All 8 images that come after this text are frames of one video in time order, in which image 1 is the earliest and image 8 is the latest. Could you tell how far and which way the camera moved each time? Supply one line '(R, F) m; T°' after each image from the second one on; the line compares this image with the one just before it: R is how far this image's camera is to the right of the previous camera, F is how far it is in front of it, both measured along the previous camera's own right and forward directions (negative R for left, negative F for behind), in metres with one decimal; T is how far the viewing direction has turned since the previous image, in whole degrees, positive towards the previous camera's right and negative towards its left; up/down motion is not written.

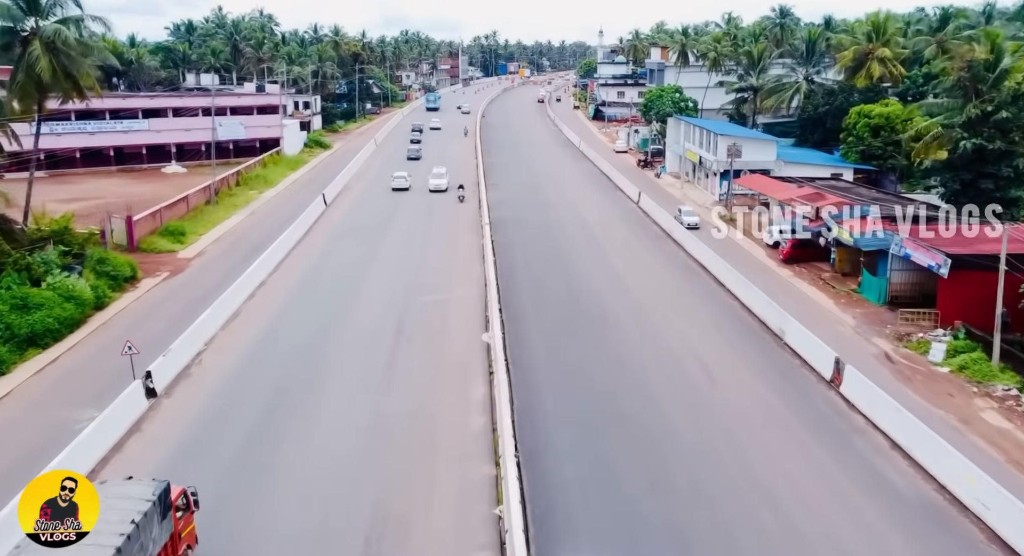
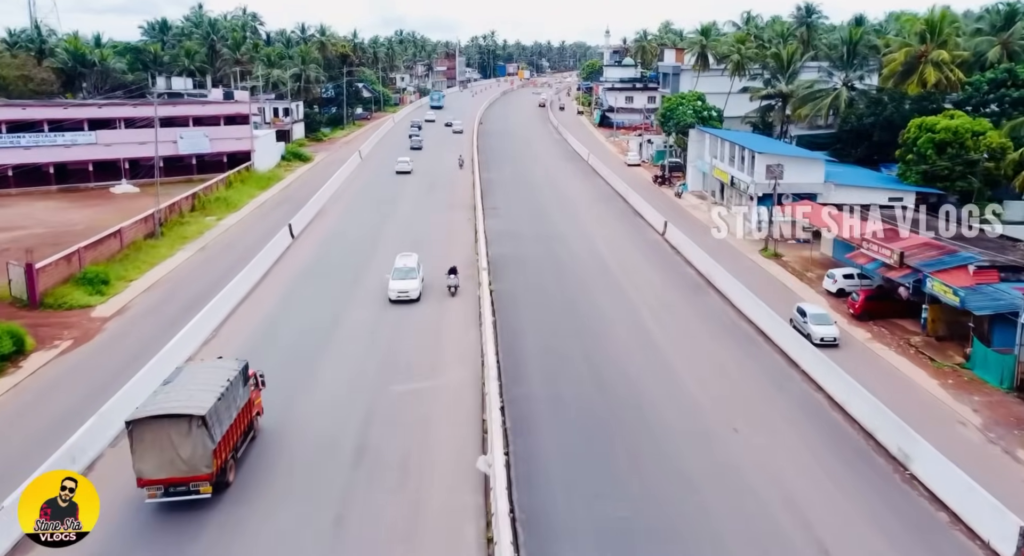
(-0.3, +8.9) m; 0°
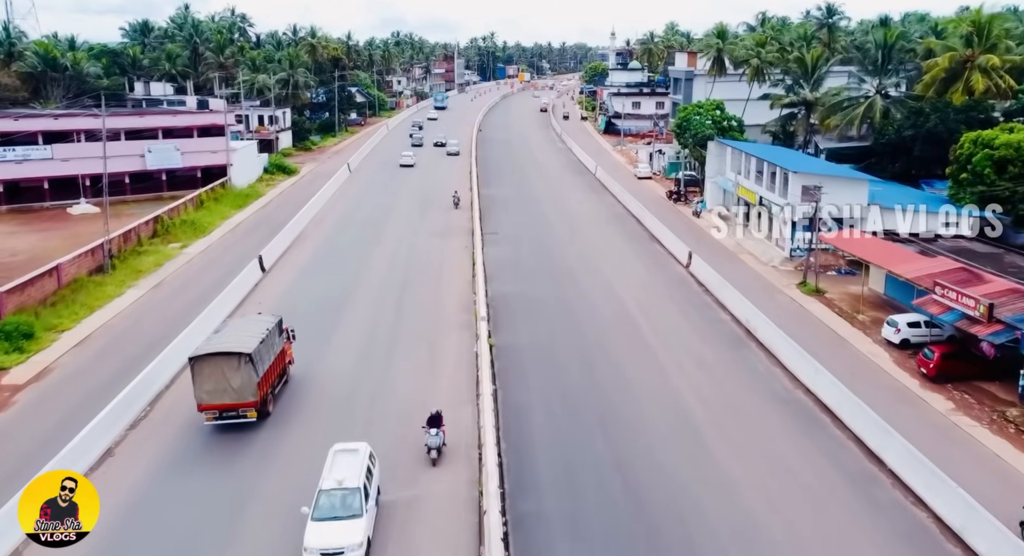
(-0.2, +6.0) m; 0°
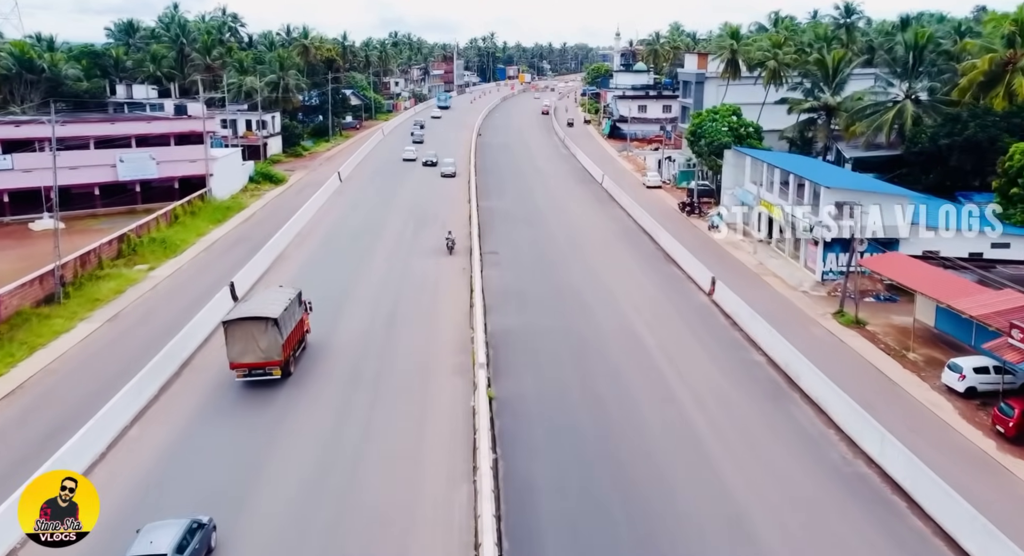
(-0.1, +4.5) m; 0°
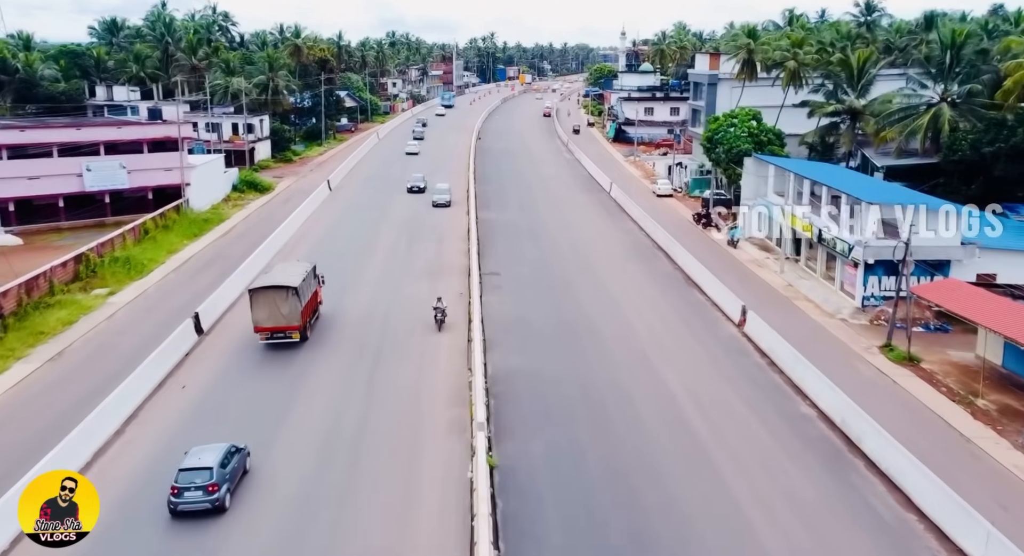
(-0.2, +4.5) m; 0°
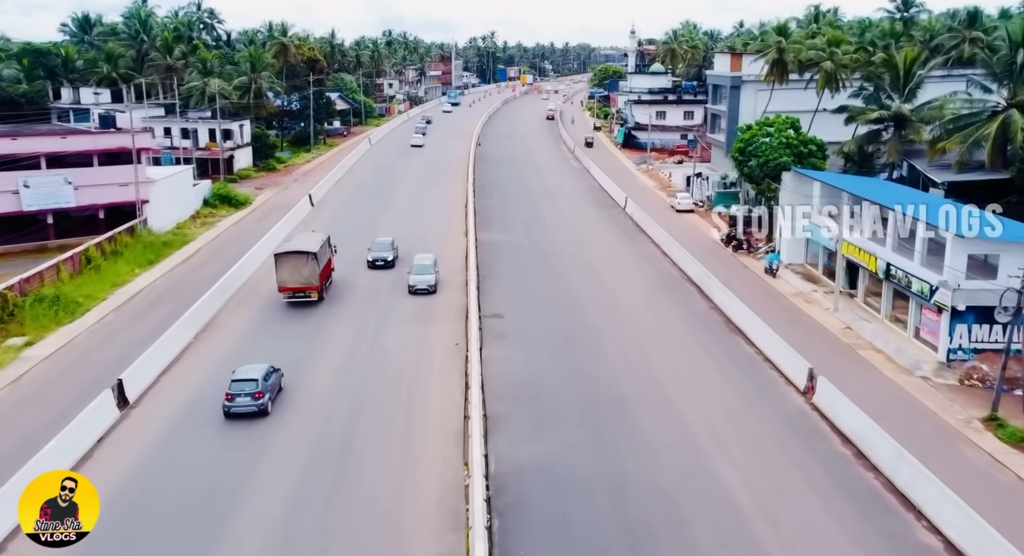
(-0.3, +6.8) m; 0°
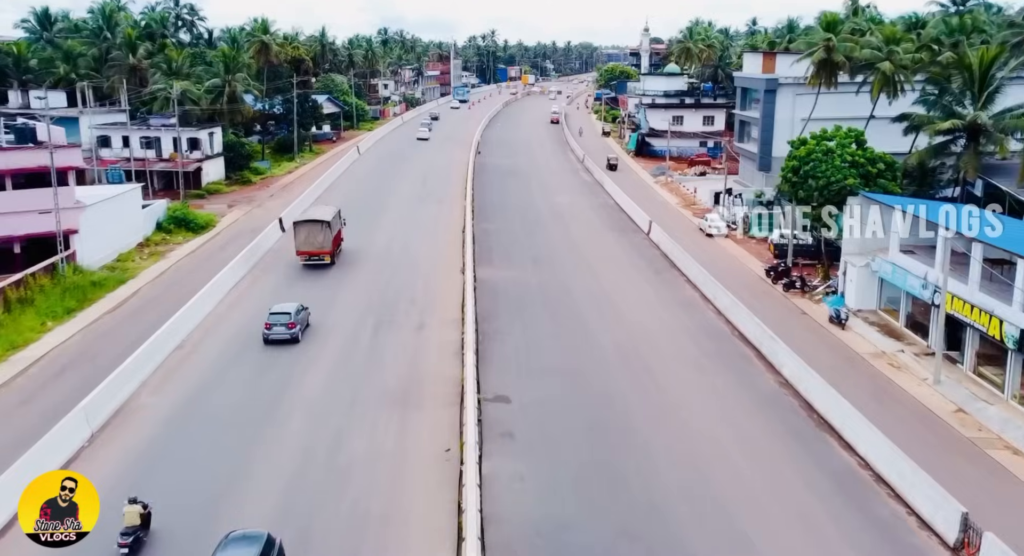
(-0.3, +8.4) m; 0°
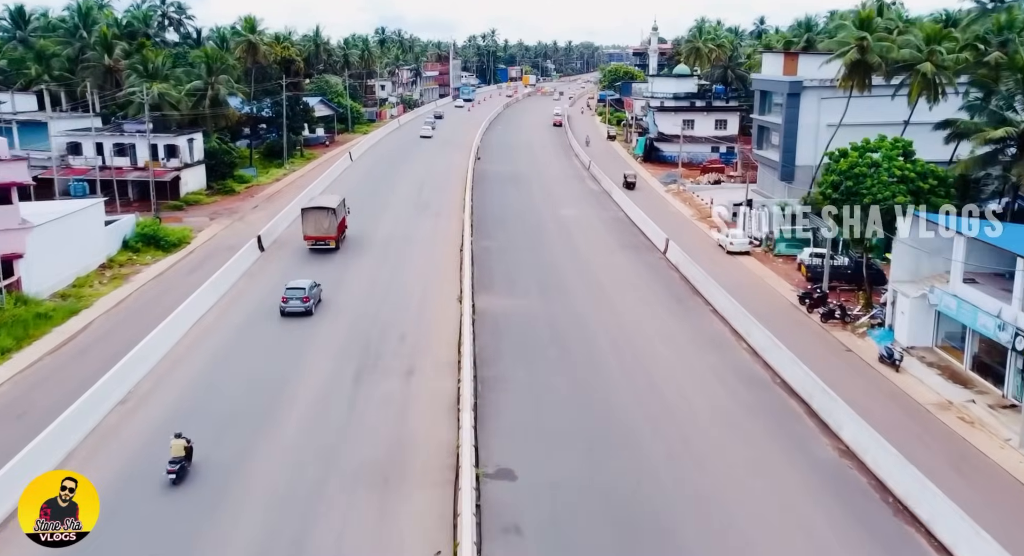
(-0.2, +4.7) m; 0°
